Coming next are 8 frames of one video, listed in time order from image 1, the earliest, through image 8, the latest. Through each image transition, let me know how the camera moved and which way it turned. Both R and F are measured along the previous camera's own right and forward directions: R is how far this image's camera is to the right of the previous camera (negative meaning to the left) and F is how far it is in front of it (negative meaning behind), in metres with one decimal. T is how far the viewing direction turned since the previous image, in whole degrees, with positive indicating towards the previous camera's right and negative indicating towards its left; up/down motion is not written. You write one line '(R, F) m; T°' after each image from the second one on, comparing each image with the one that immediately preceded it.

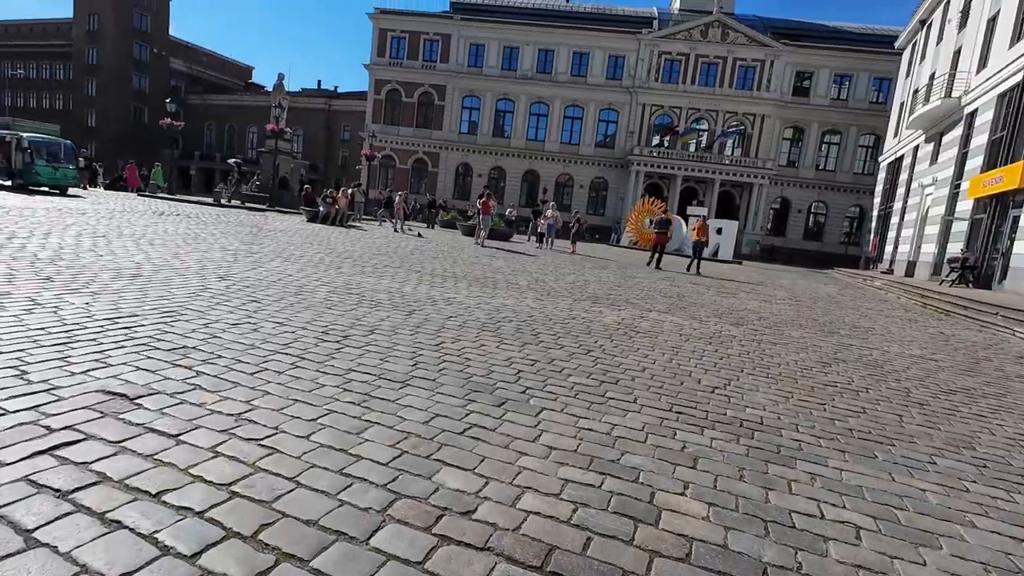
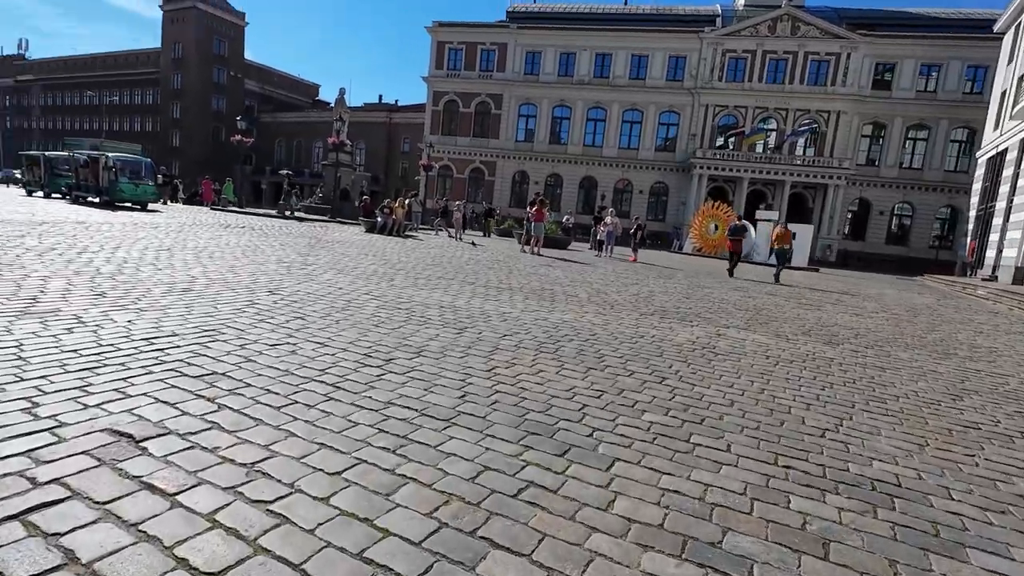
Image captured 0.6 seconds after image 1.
(0.0, +0.6) m; -6°
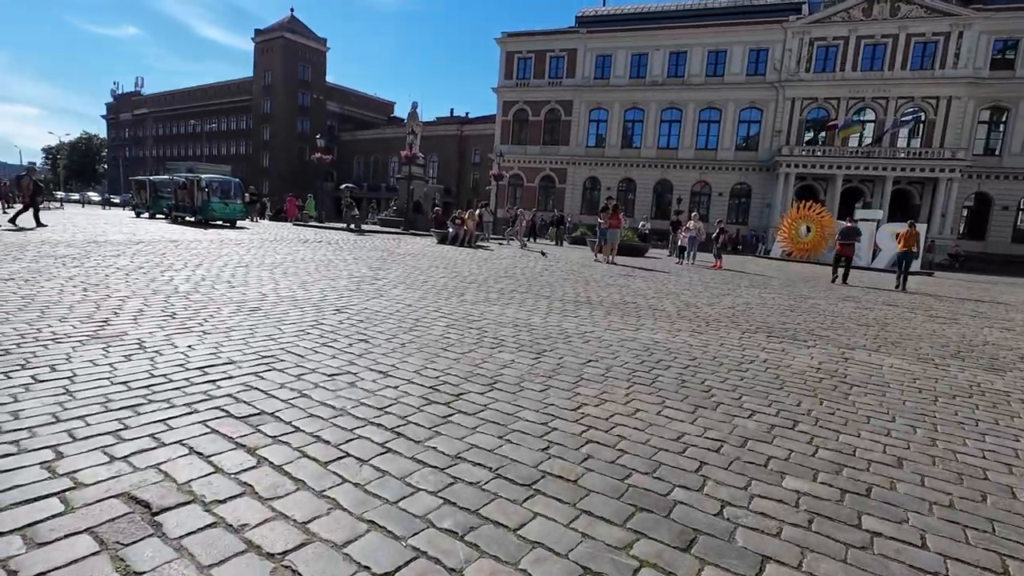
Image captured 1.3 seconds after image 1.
(-0.1, +0.7) m; -8°
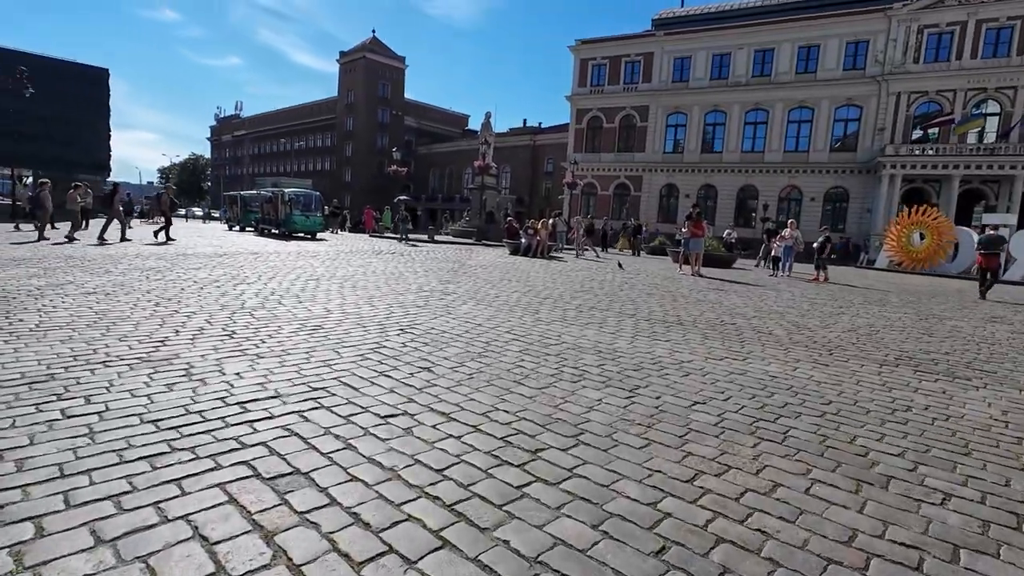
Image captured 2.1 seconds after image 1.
(-0.1, +0.8) m; -8°
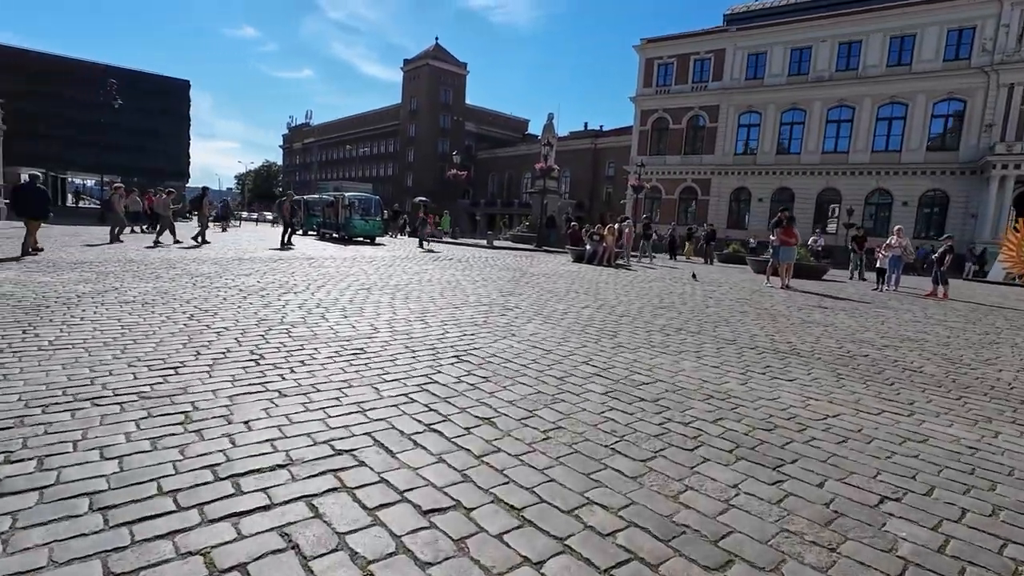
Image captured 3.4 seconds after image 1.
(-0.2, +1.2) m; -6°
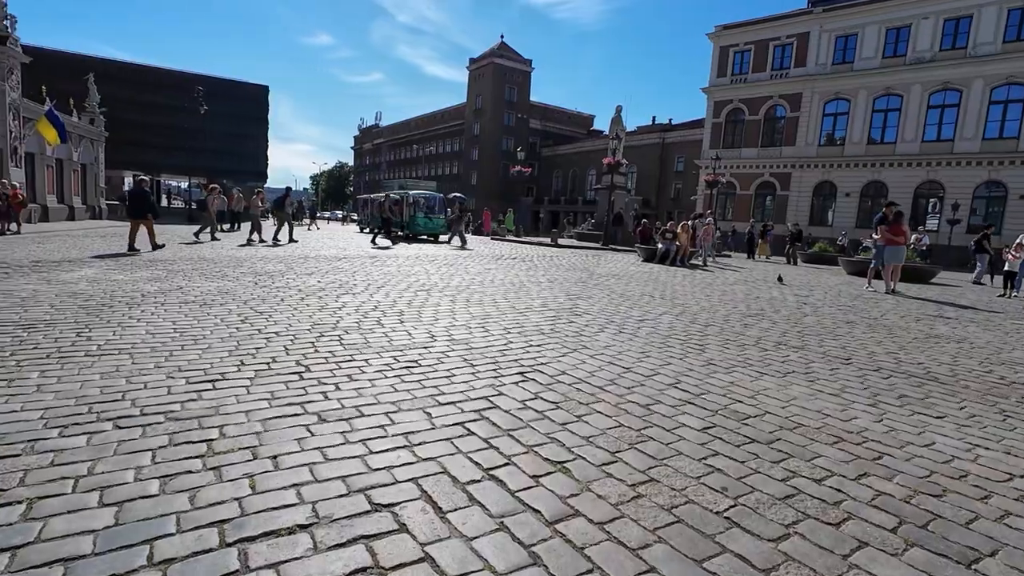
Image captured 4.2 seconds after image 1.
(-0.1, +0.7) m; -7°
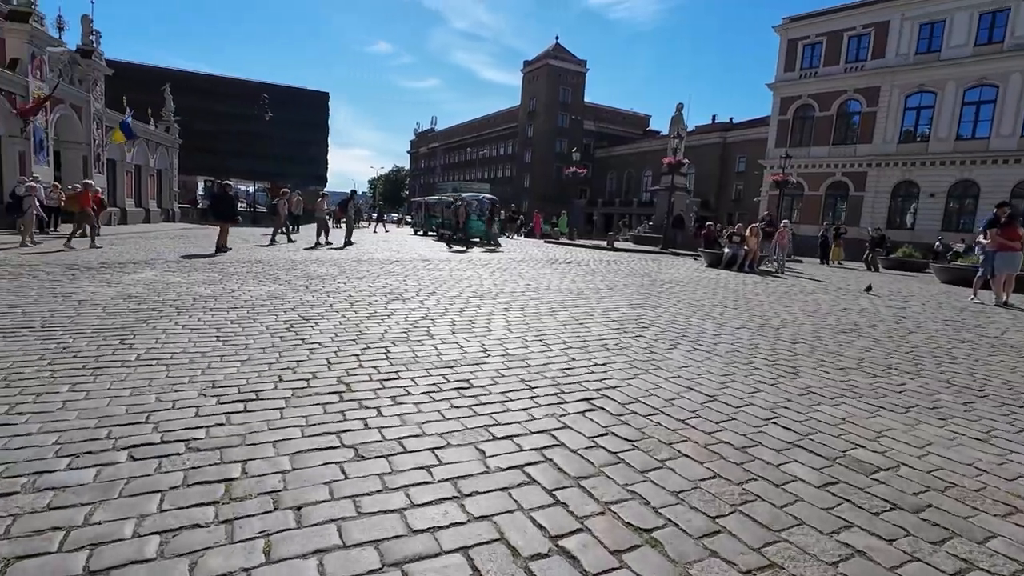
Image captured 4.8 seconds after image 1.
(-0.1, +0.6) m; -6°
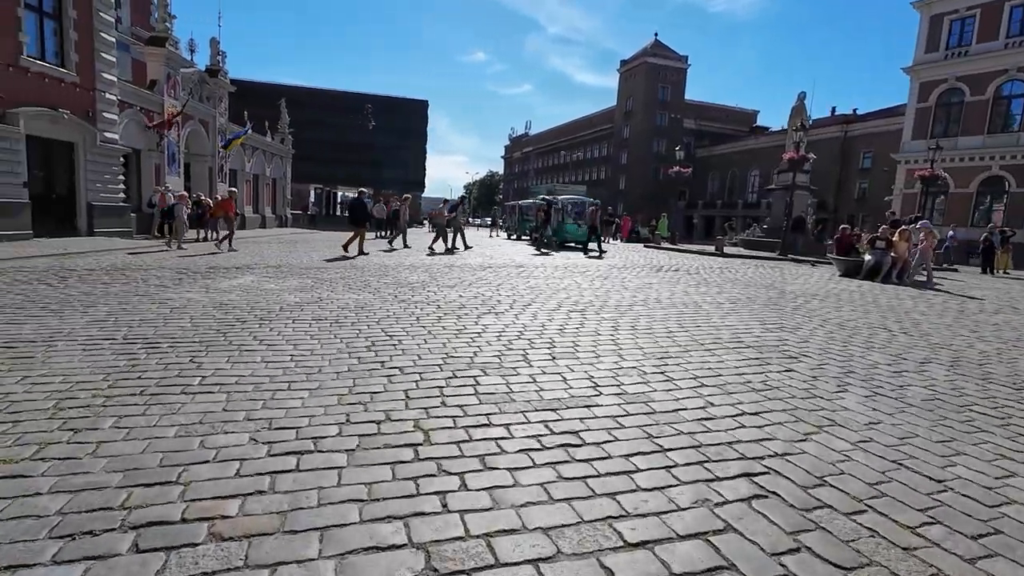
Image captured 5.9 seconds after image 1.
(-0.2, +1.0) m; -10°
